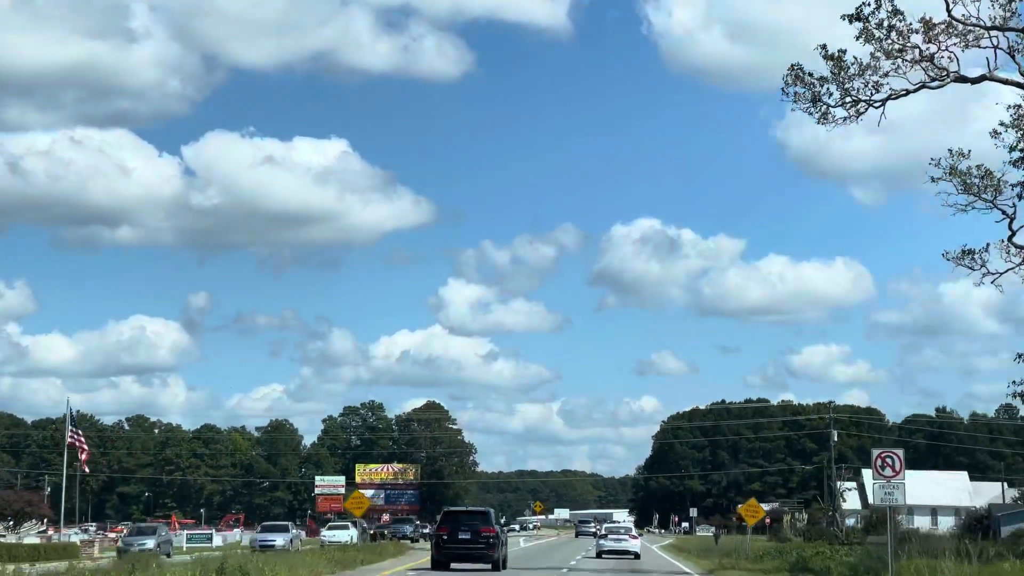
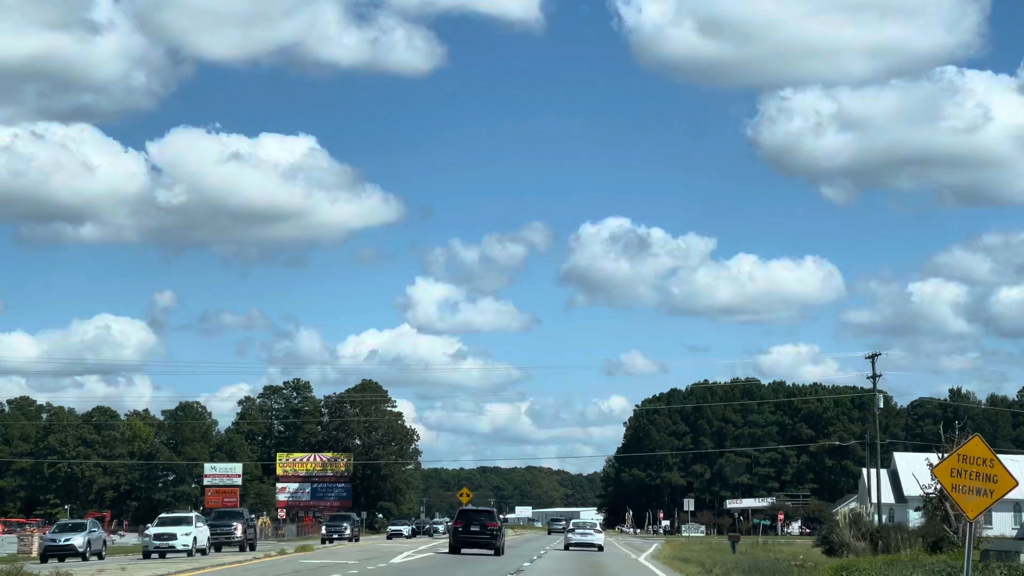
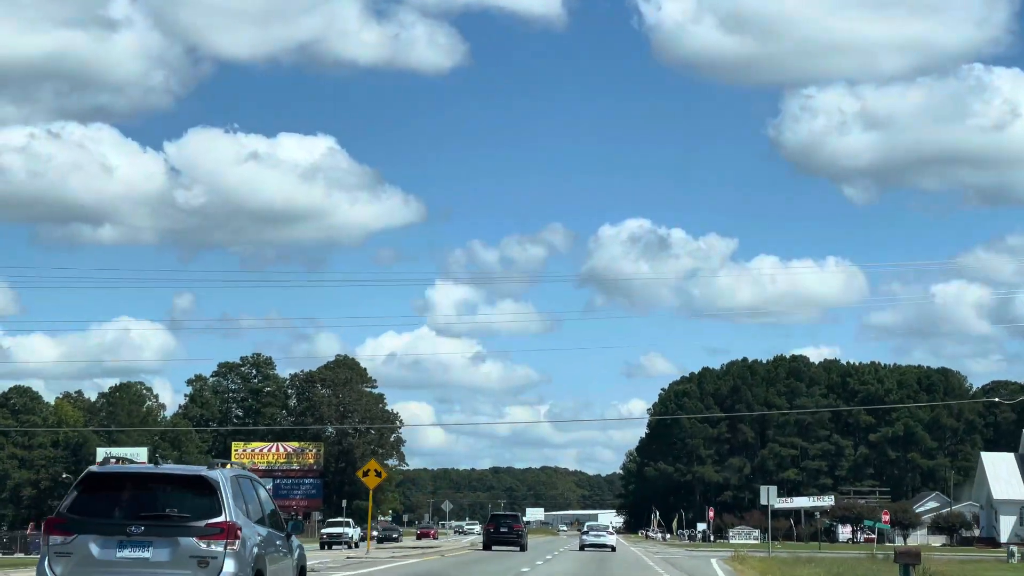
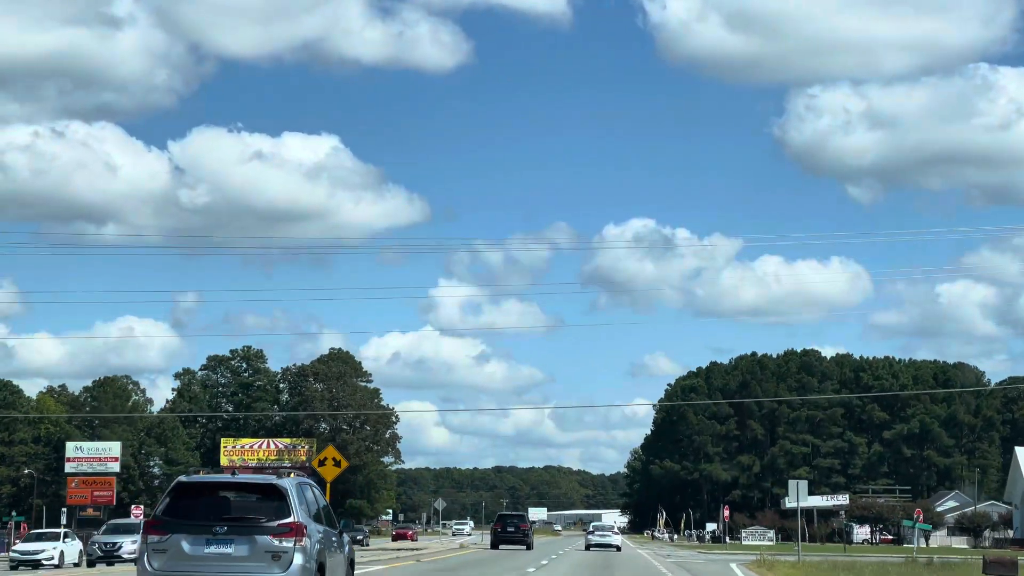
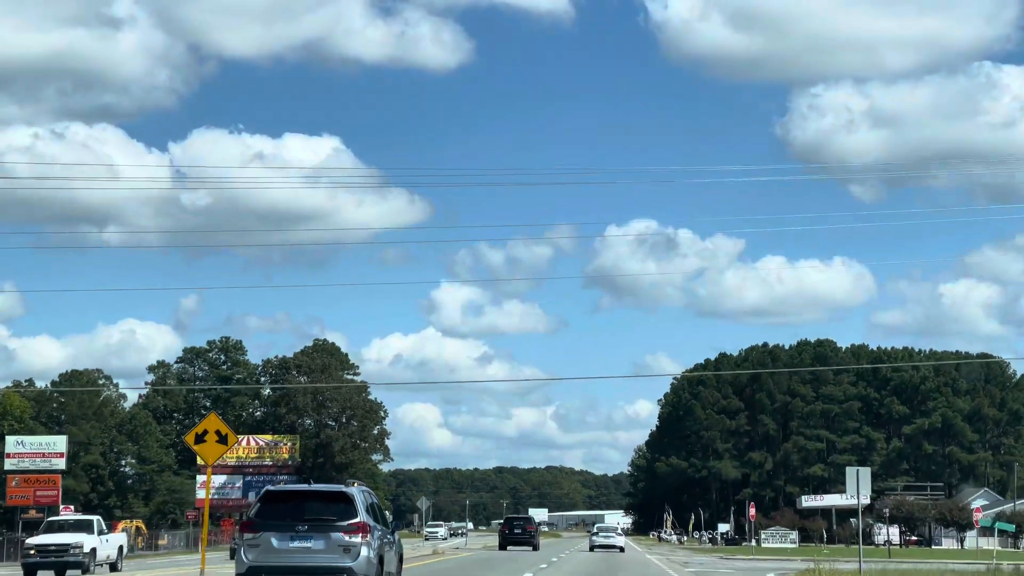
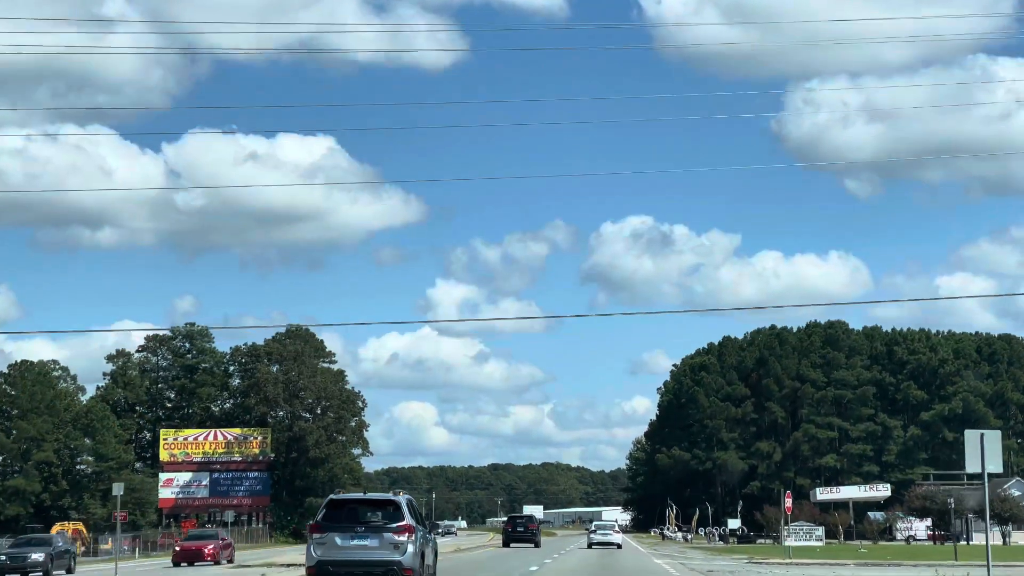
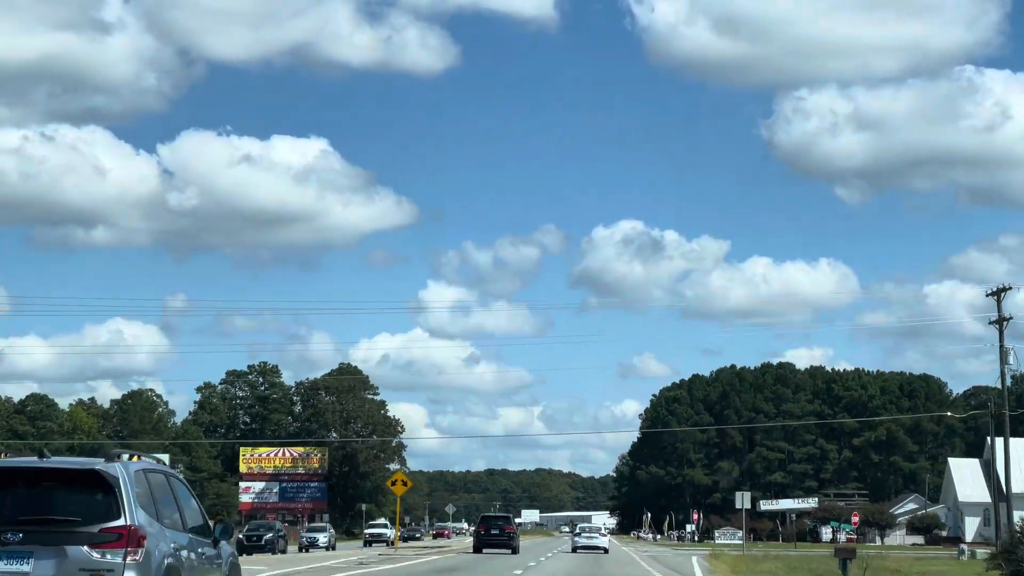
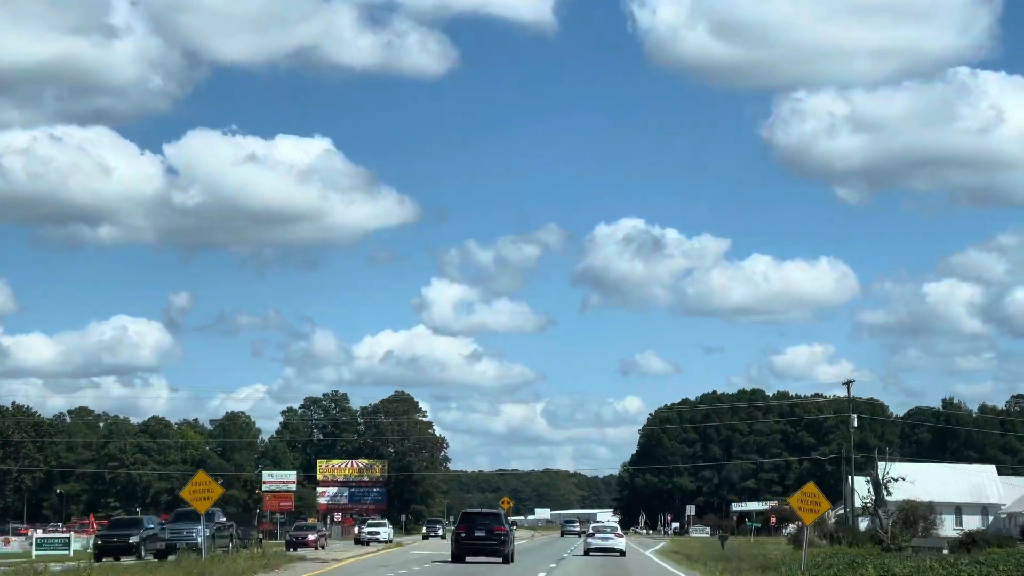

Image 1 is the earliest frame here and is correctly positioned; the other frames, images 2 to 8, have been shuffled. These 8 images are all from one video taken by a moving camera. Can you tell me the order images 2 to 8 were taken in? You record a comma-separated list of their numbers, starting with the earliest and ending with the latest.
8, 2, 7, 3, 4, 5, 6
